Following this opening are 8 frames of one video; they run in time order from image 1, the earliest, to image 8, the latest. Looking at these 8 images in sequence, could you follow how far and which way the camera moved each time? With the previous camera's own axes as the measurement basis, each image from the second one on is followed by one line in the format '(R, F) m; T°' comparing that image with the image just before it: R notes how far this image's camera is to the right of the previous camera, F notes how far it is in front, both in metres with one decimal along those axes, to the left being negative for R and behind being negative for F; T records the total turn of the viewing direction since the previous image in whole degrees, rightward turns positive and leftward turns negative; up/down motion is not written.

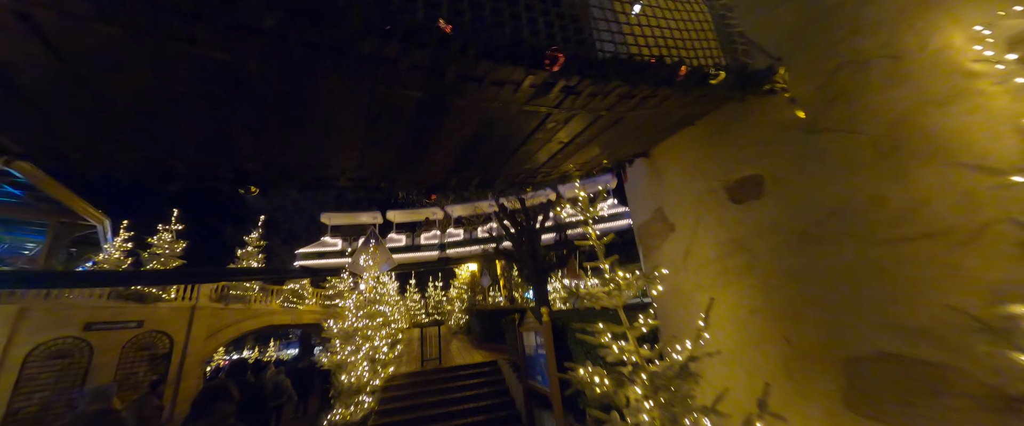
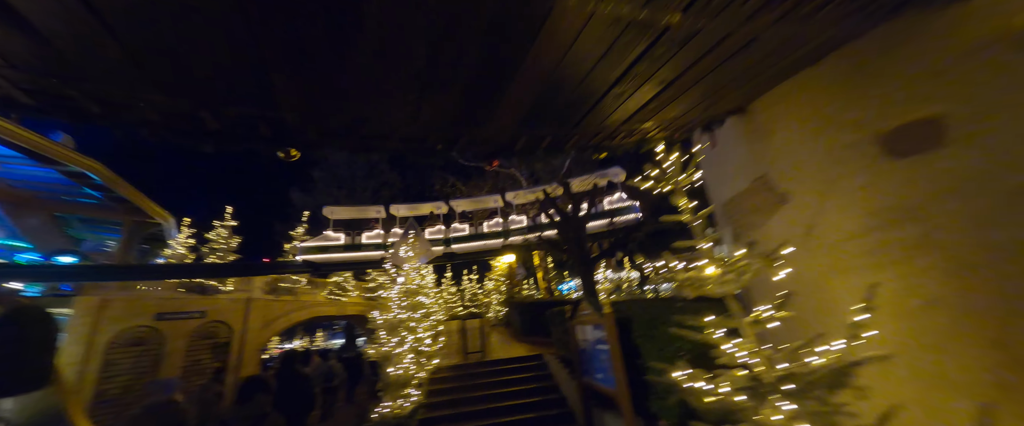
(-0.2, +0.3) m; -5°
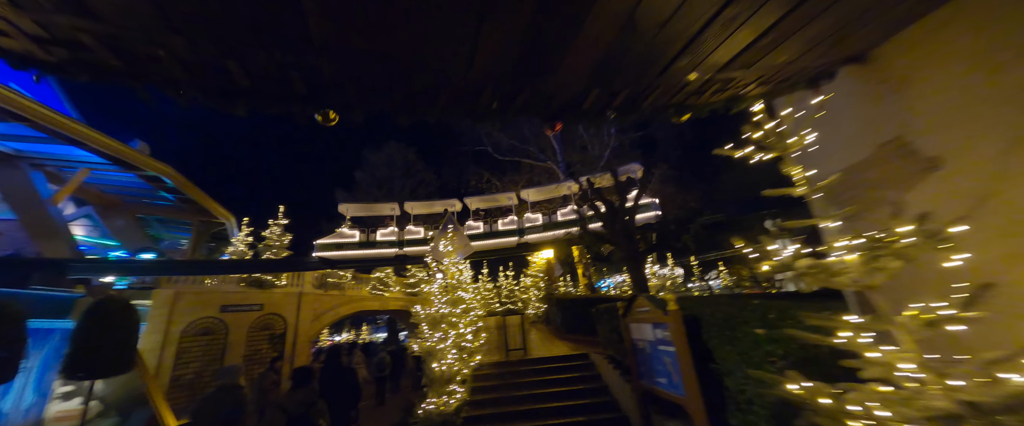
(-0.1, +0.2) m; -6°
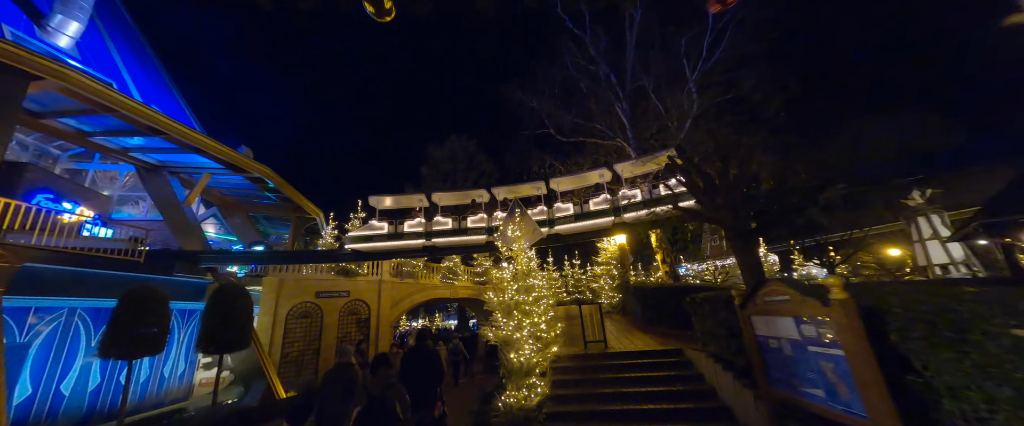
(-0.2, +0.4) m; -11°
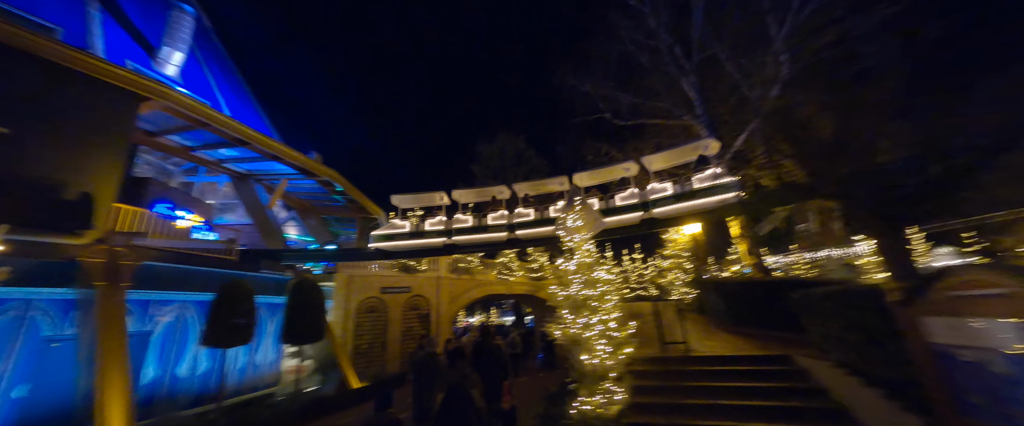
(-0.2, +0.4) m; -9°
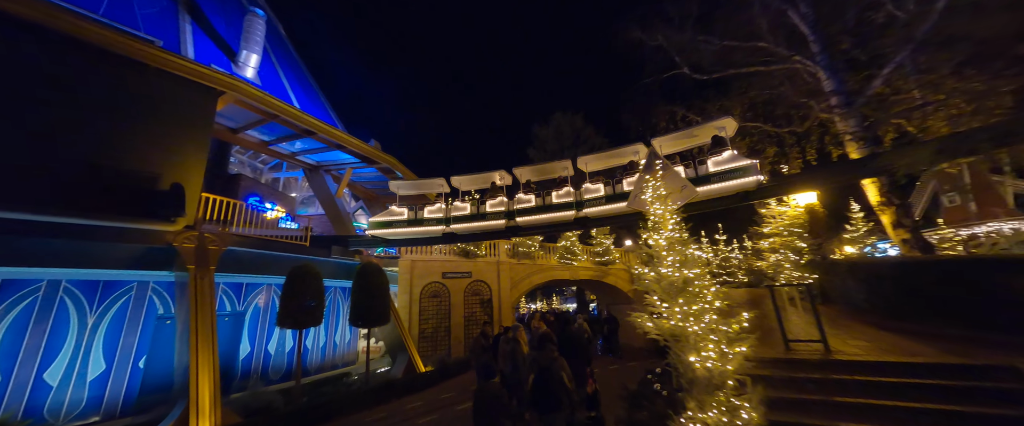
(-0.2, +0.7) m; -10°
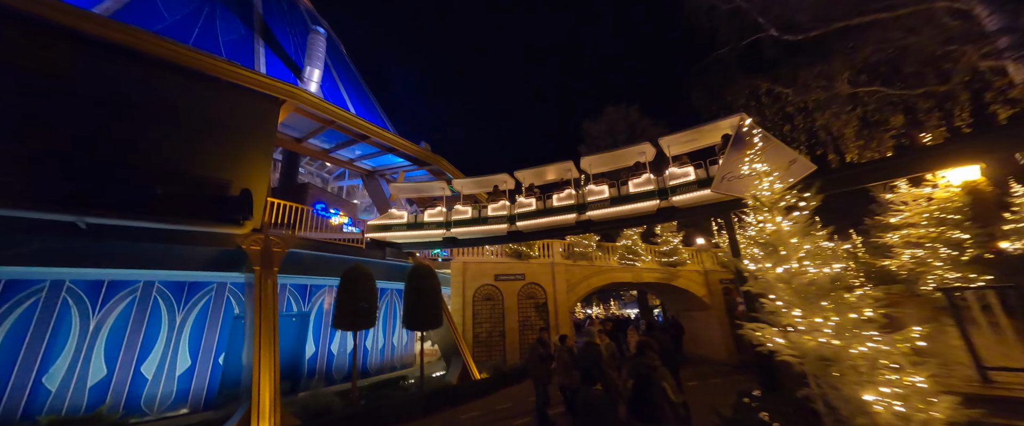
(-0.1, +0.6) m; -9°
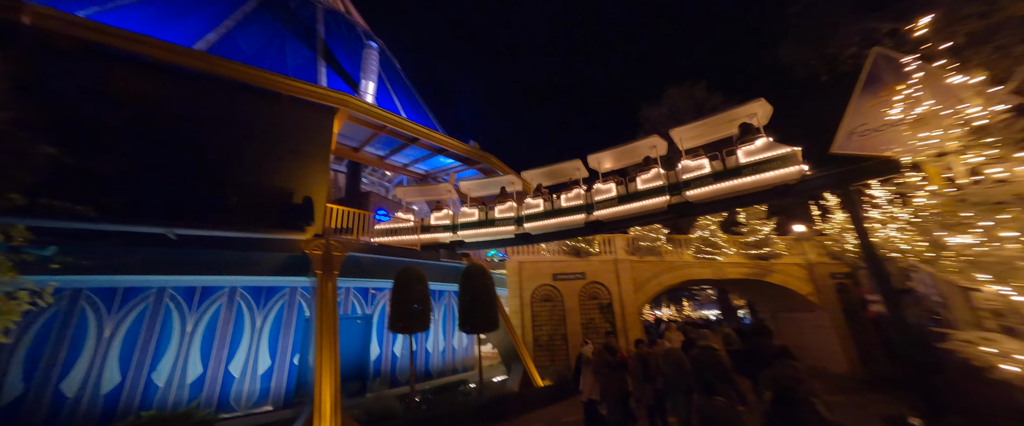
(0.0, +0.6) m; -10°
